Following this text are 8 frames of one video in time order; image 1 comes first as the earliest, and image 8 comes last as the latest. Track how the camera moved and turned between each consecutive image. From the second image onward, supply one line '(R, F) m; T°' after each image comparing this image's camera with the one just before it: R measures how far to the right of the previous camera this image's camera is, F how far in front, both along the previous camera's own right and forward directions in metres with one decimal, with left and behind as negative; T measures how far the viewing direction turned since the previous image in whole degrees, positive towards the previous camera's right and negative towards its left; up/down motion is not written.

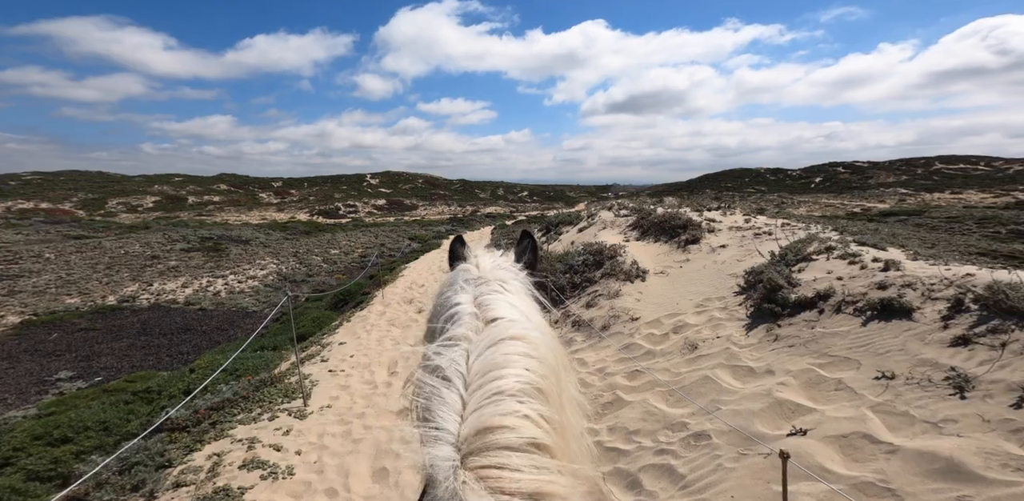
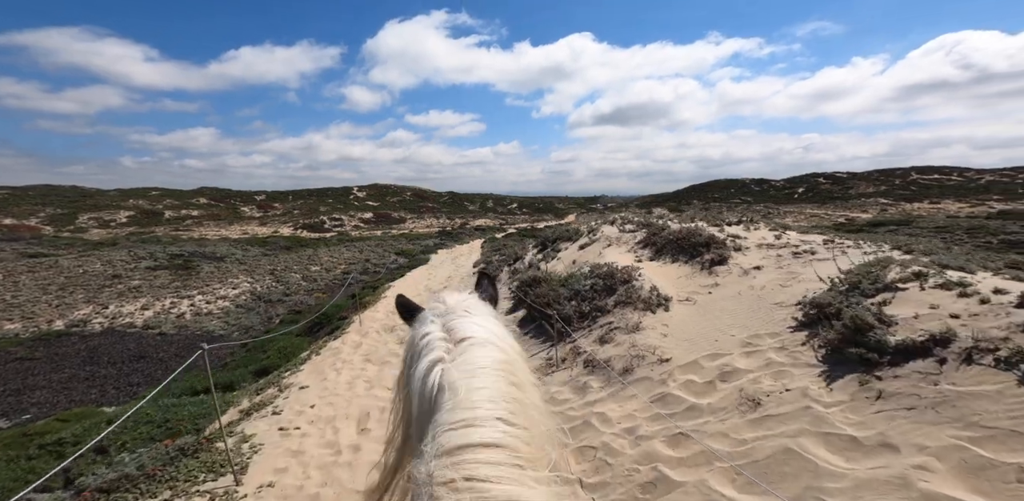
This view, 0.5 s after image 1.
(-0.1, +0.9) m; +2°
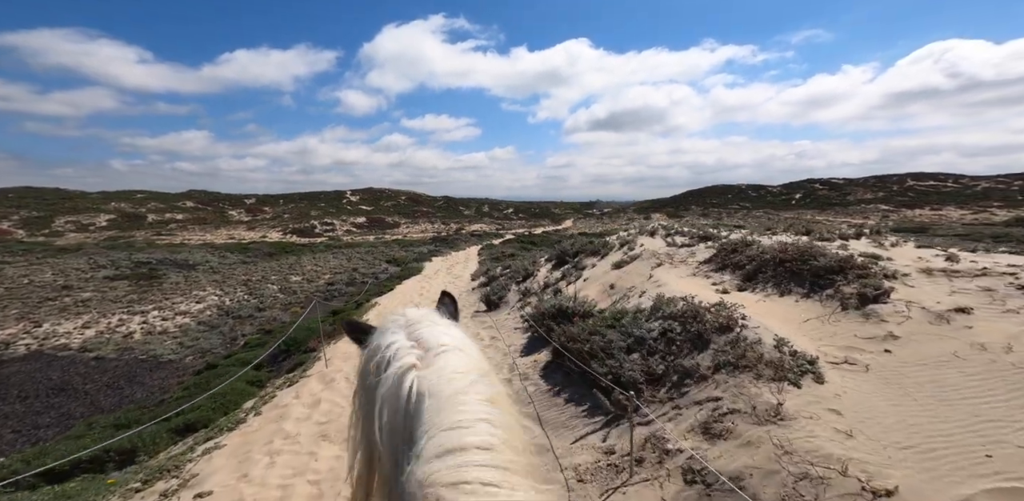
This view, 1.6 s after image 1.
(-0.2, +1.8) m; +1°
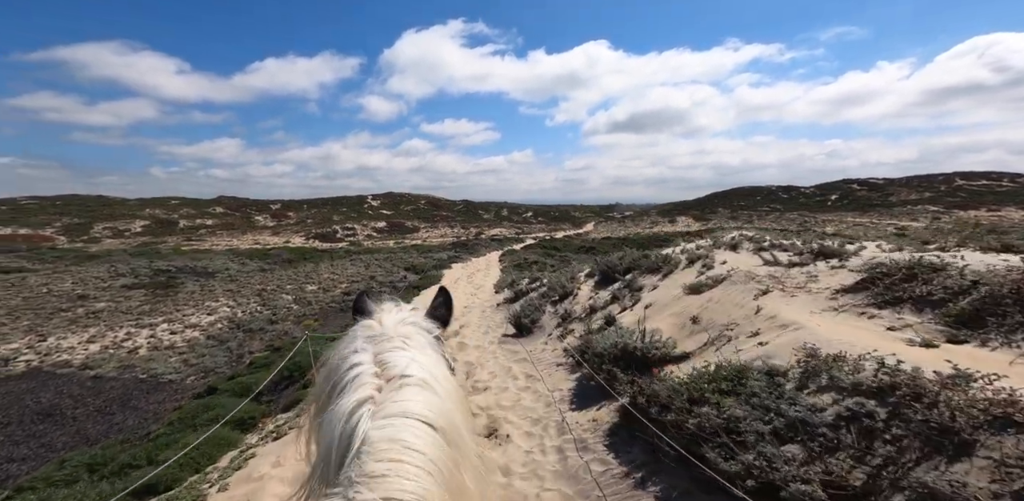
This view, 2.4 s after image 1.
(-0.2, +1.3) m; -2°
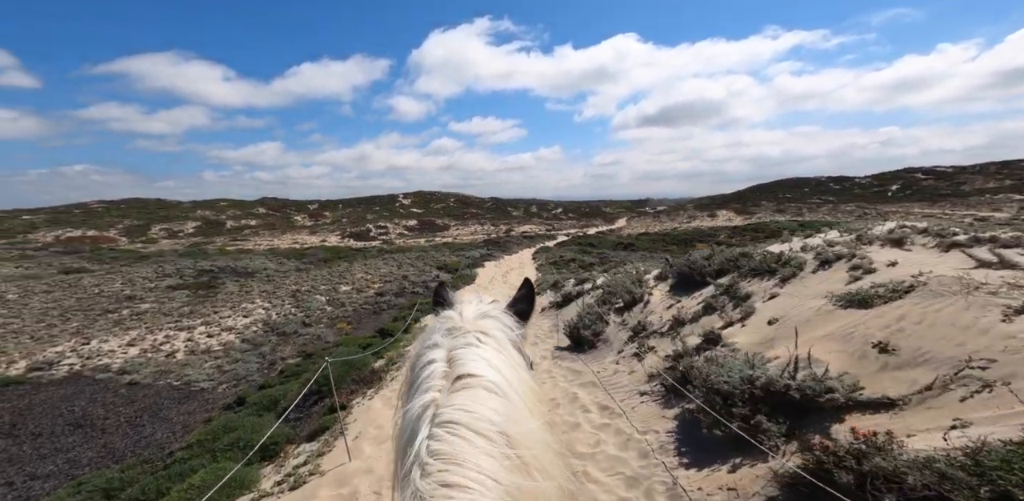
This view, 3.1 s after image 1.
(-0.4, +1.2) m; -3°
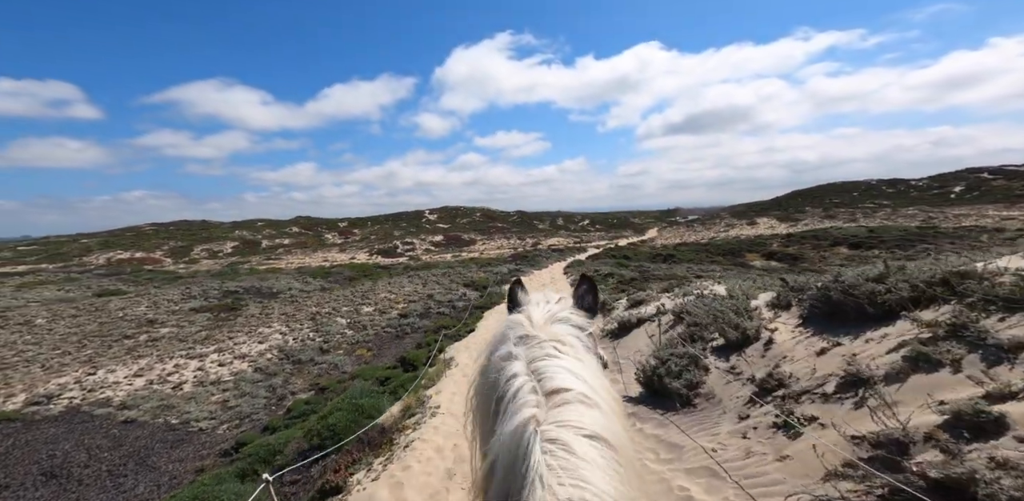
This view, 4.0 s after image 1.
(-0.3, +1.8) m; -3°
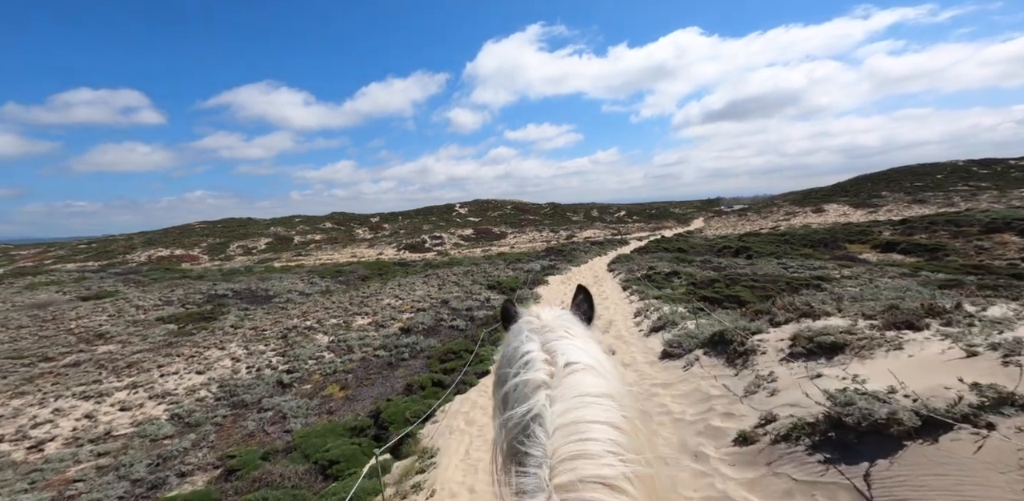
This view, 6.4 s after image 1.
(-0.1, +5.2) m; -3°
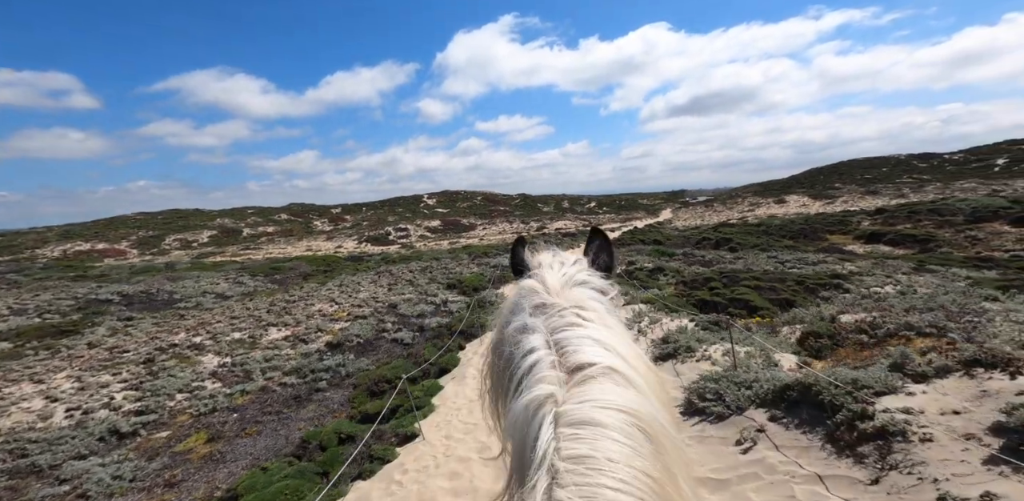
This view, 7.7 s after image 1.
(+0.2, +2.9) m; +4°
